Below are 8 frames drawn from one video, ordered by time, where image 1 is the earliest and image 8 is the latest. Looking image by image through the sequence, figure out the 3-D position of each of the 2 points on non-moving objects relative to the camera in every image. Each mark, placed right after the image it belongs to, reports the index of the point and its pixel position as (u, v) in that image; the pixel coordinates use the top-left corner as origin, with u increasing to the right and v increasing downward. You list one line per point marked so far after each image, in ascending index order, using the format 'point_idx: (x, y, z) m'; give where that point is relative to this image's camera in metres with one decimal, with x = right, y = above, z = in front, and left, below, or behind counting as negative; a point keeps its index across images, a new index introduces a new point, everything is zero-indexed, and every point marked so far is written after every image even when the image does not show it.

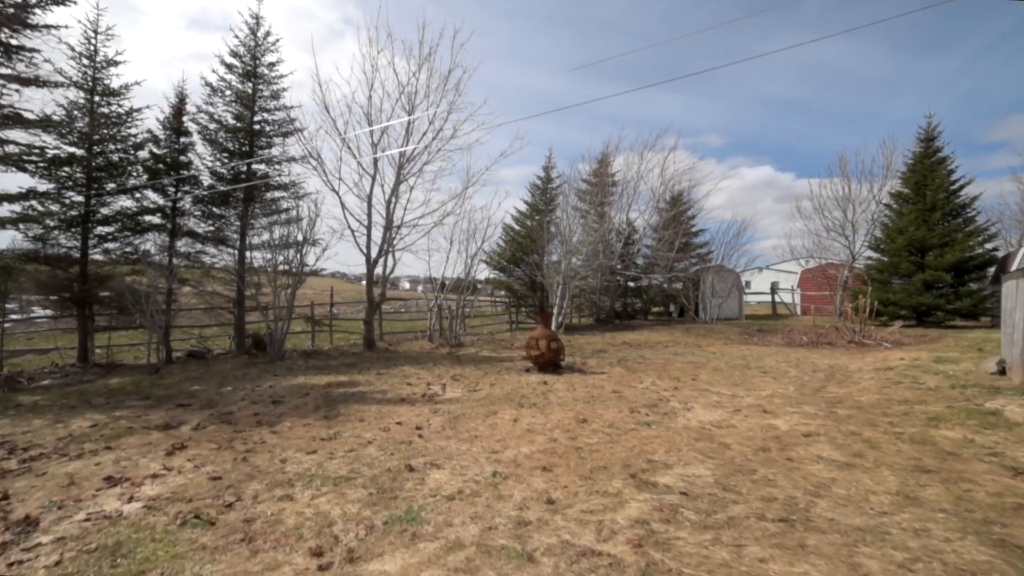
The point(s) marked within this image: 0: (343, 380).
0: (-3.3, -1.8, +8.8) m
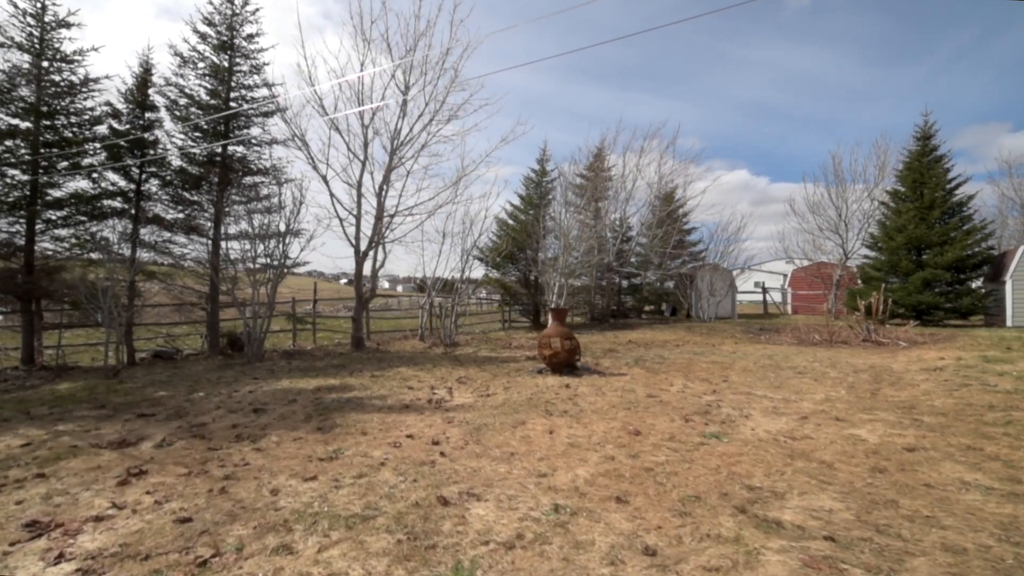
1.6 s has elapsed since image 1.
0: (-3.1, -1.7, +7.7) m
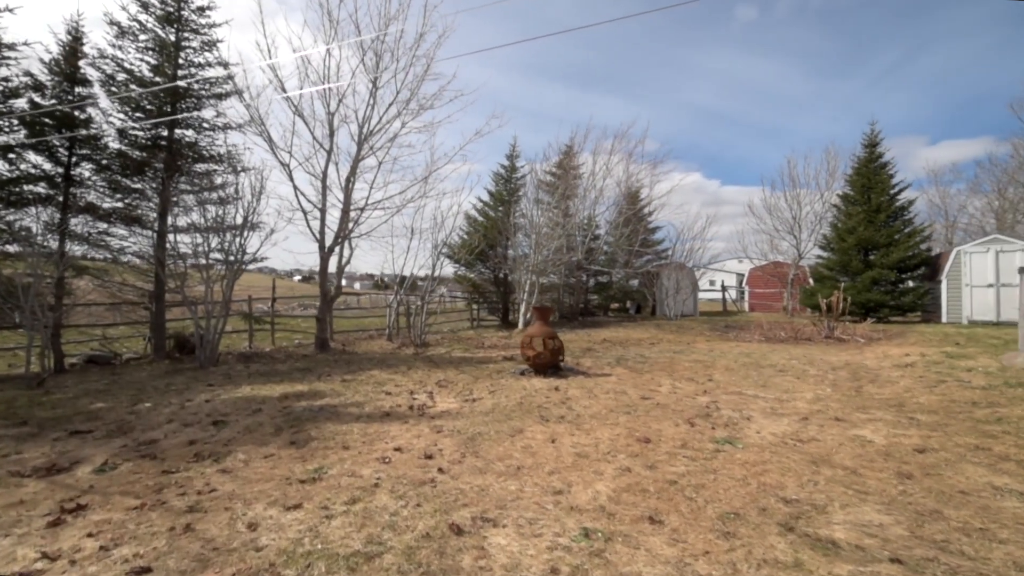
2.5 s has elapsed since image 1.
0: (-3.4, -1.6, +7.1) m
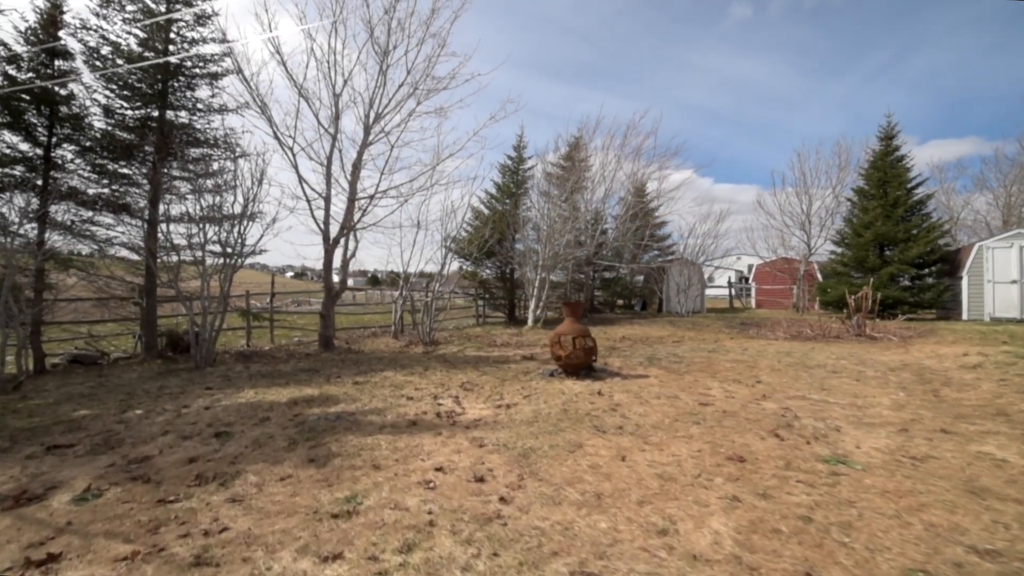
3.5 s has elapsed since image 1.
0: (-2.9, -1.5, +6.4) m
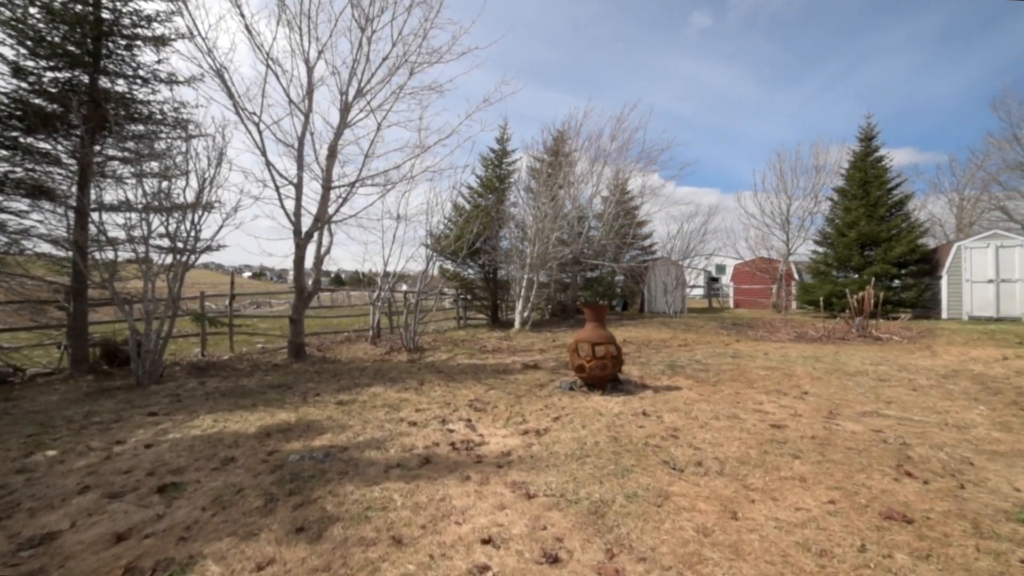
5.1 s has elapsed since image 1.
0: (-2.6, -1.5, +5.2) m
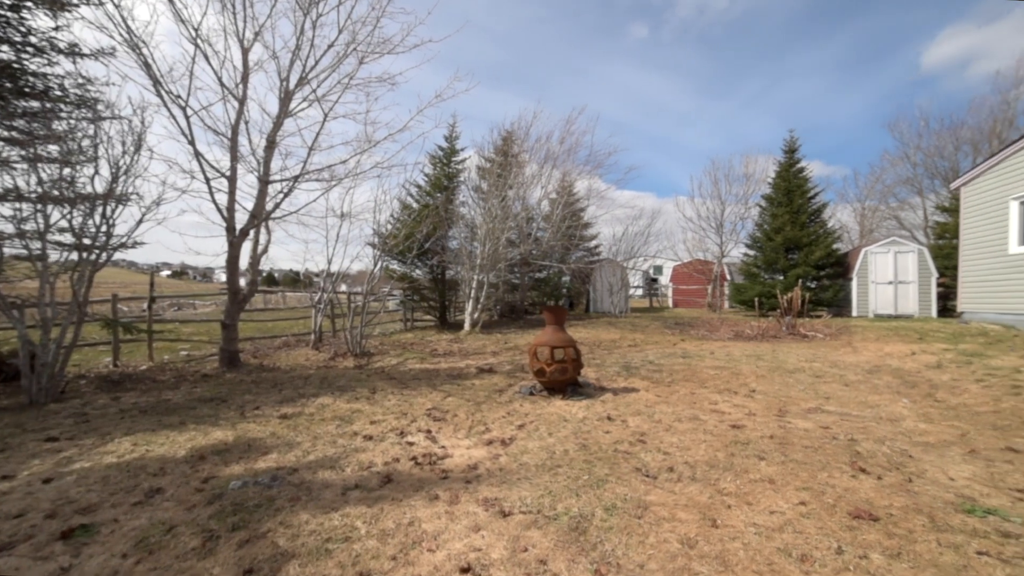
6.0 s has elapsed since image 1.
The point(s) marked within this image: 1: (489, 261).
0: (-3.0, -1.6, +4.6) m
1: (-0.8, +1.0, +16.0) m
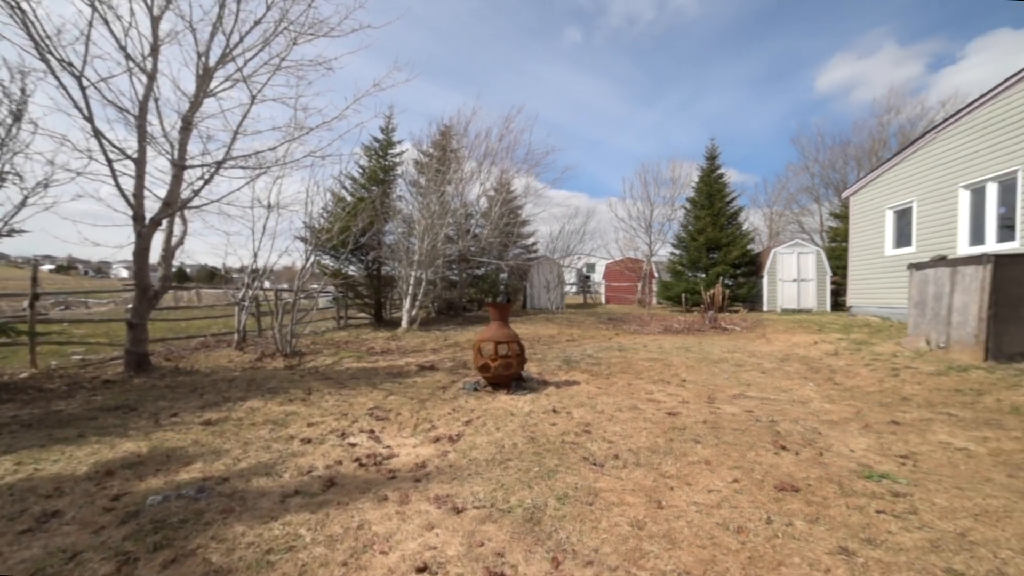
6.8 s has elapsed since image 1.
0: (-3.5, -1.5, +4.2) m
1: (-3.0, +1.1, +15.7) m
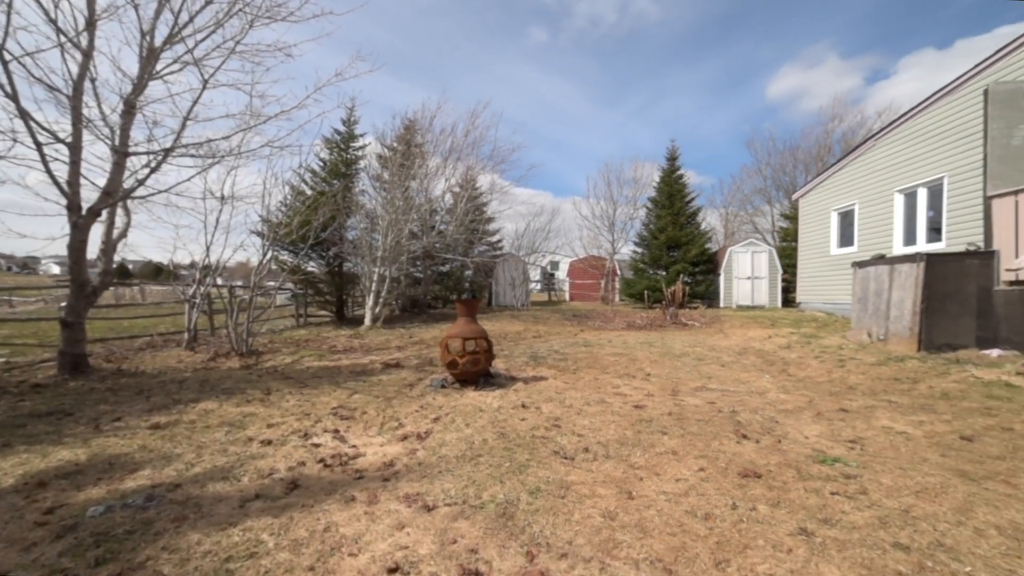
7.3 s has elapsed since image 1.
0: (-3.8, -1.5, +3.8) m
1: (-4.2, +1.2, +15.4) m
